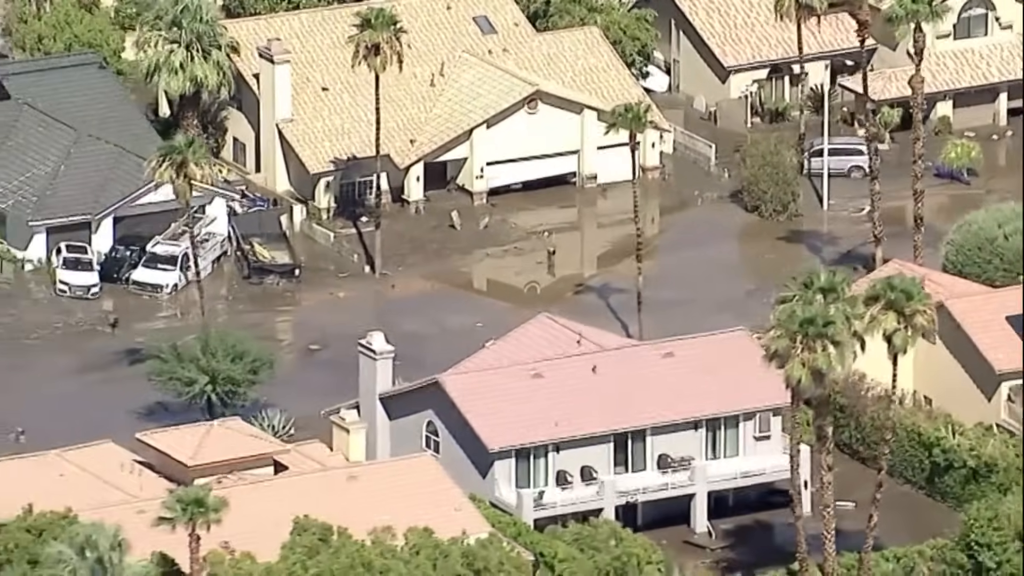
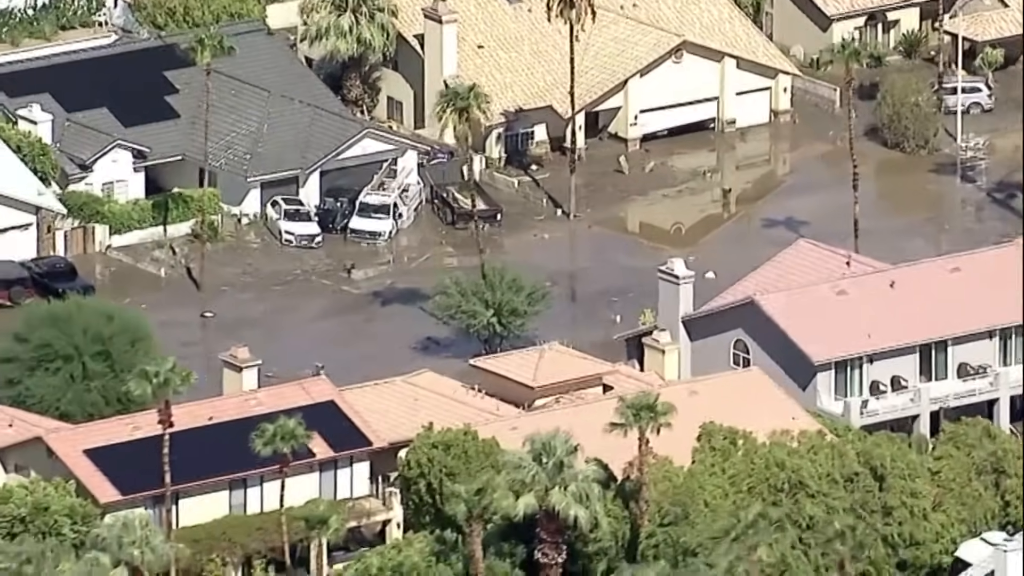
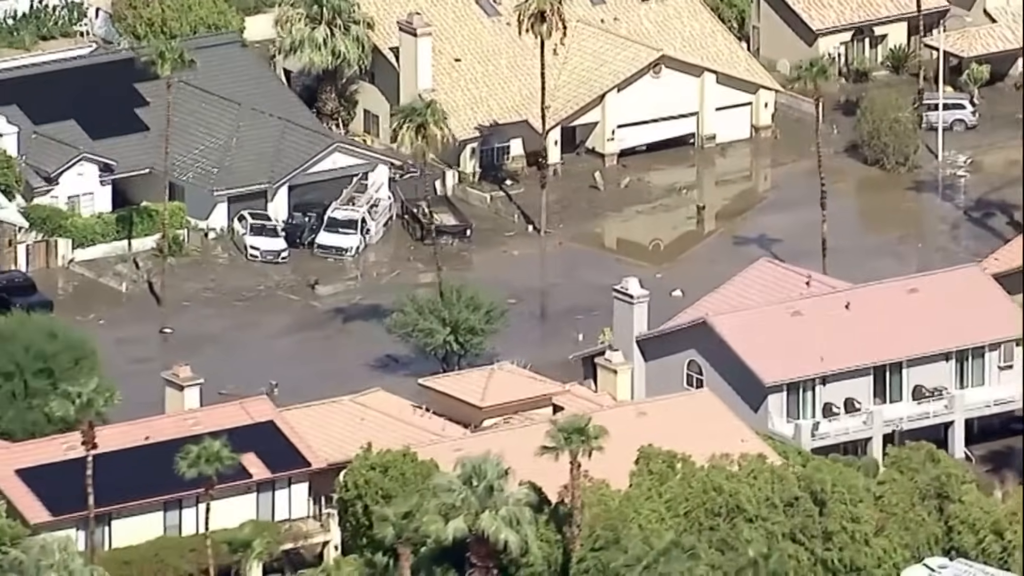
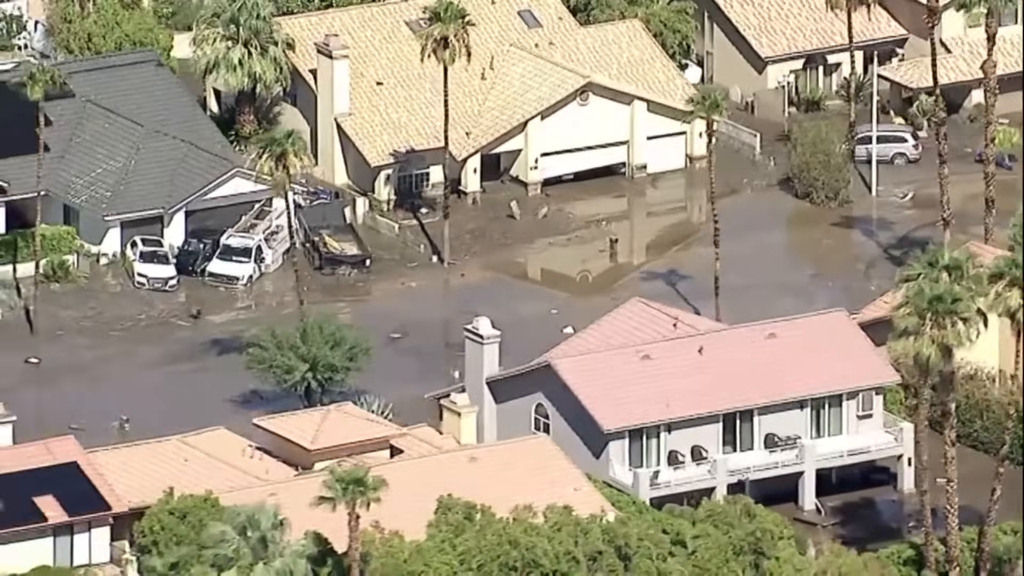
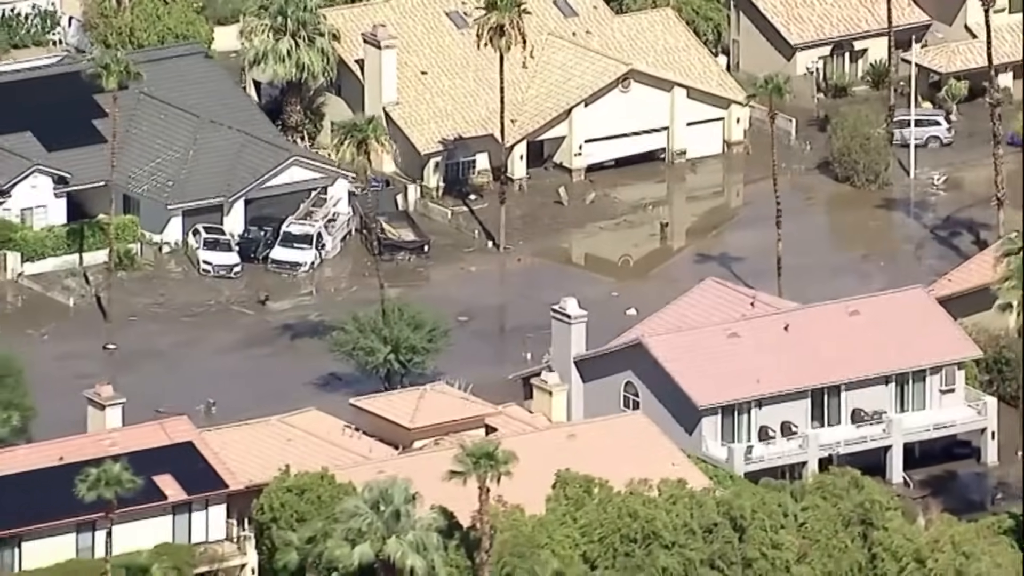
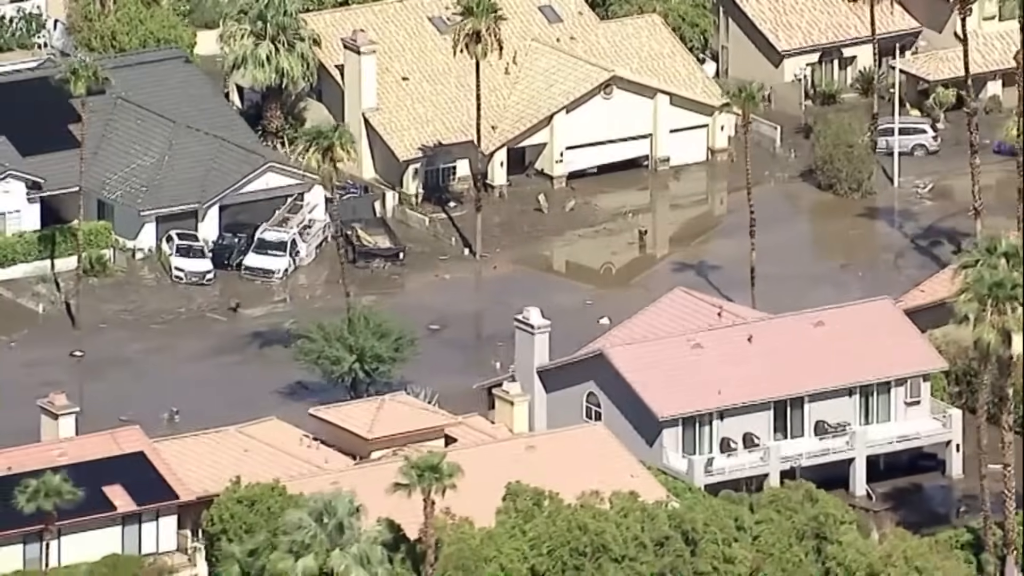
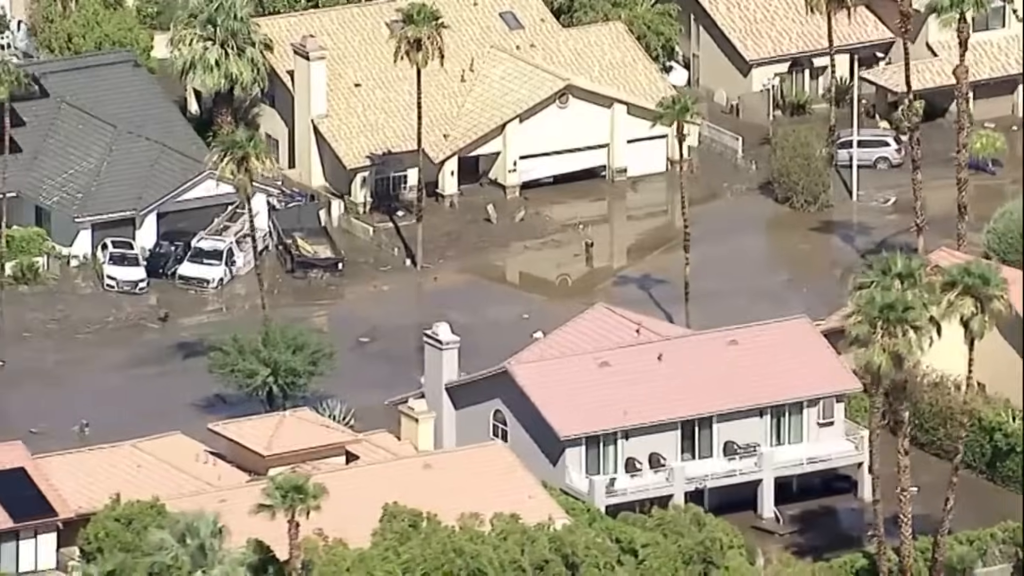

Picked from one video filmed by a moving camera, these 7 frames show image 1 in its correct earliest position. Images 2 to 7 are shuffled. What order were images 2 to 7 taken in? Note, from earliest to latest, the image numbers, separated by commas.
7, 4, 6, 5, 3, 2
